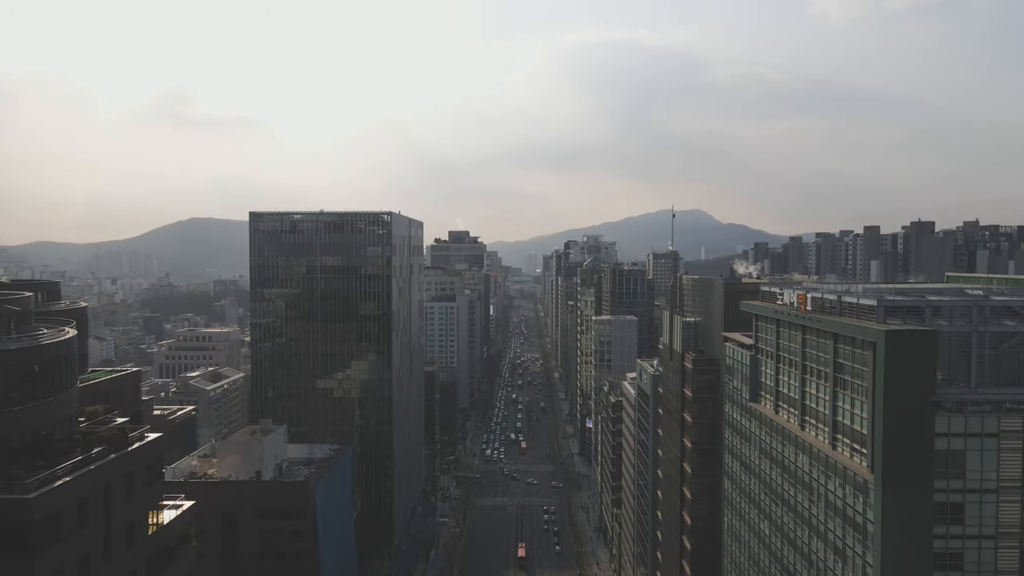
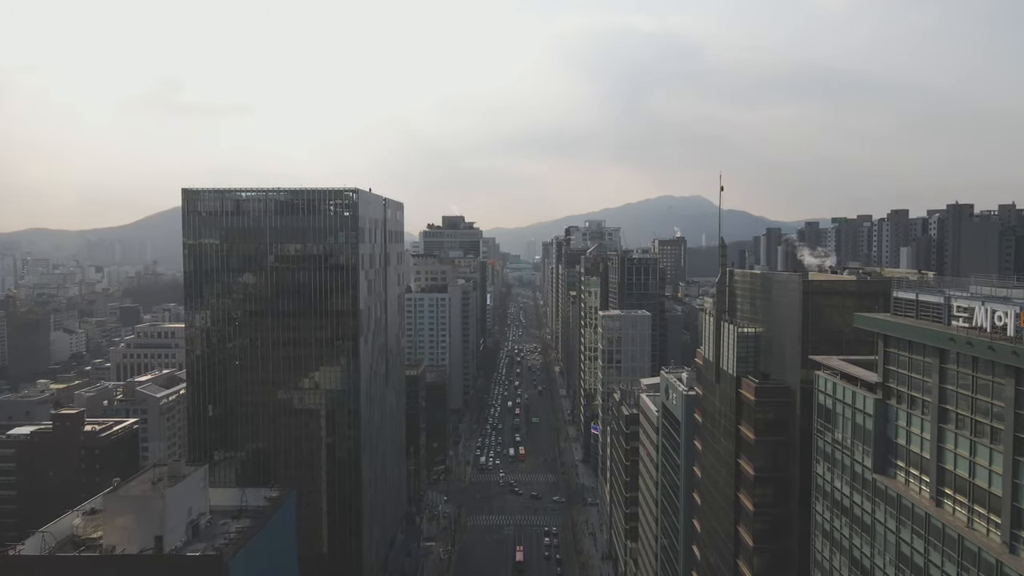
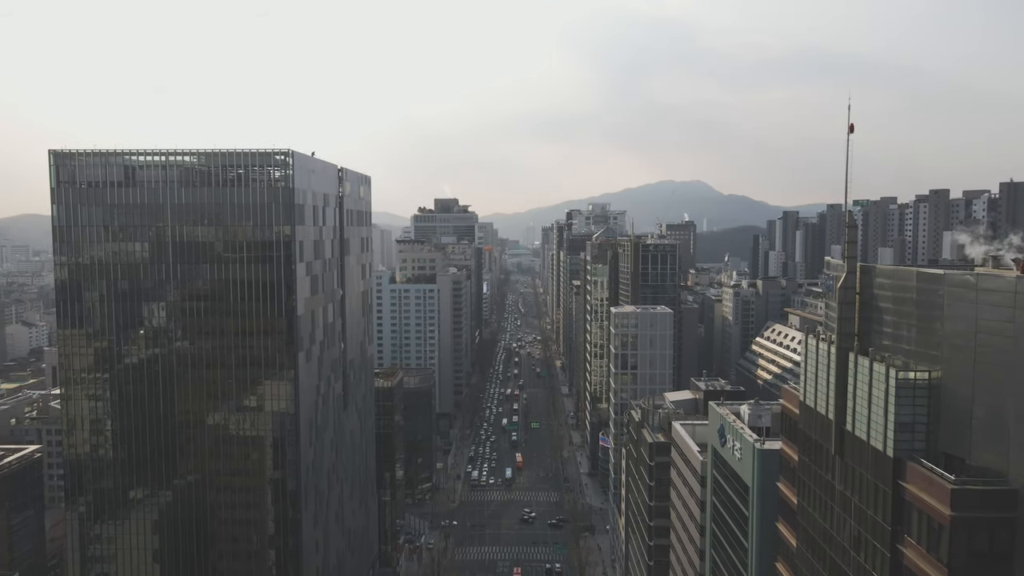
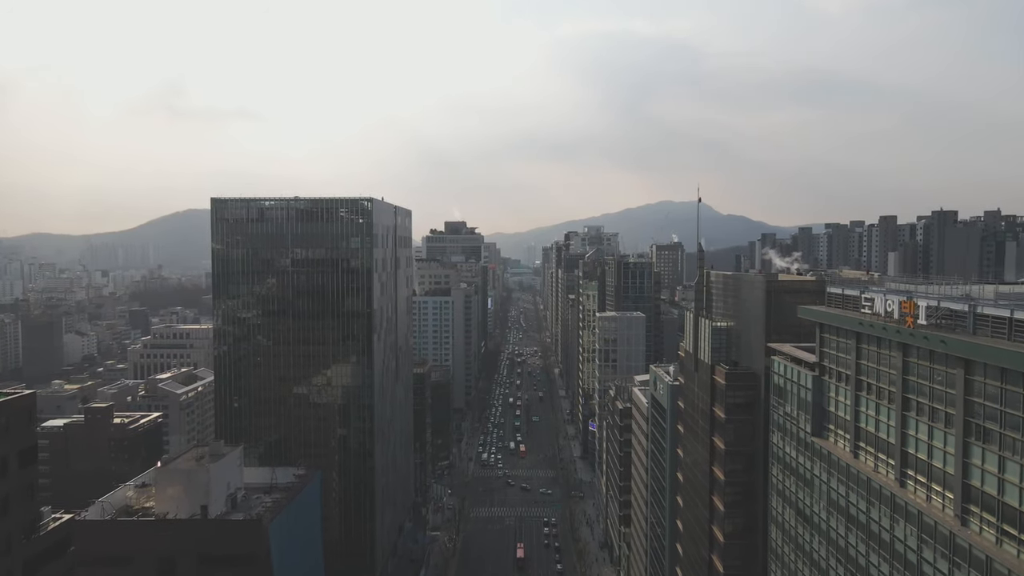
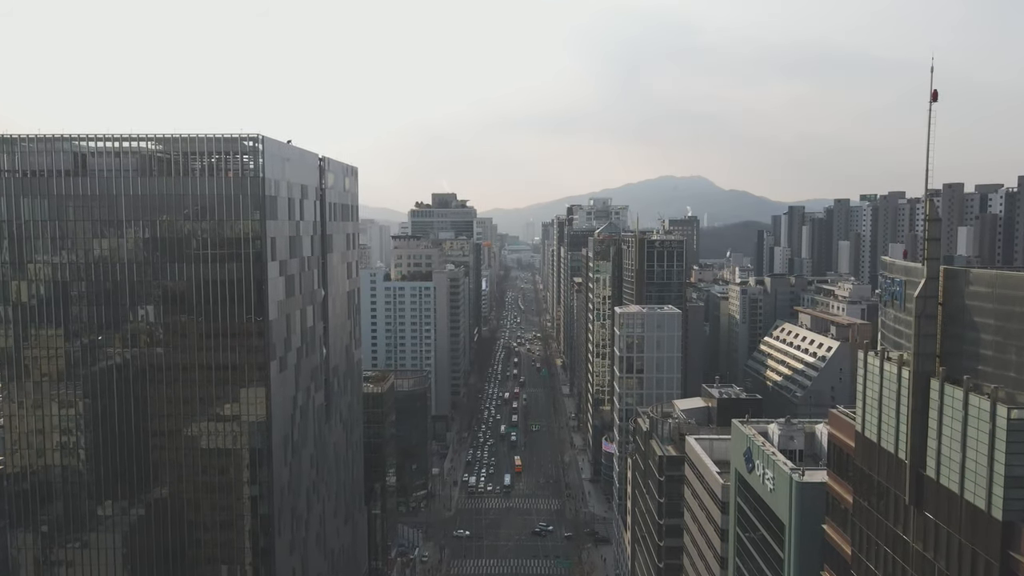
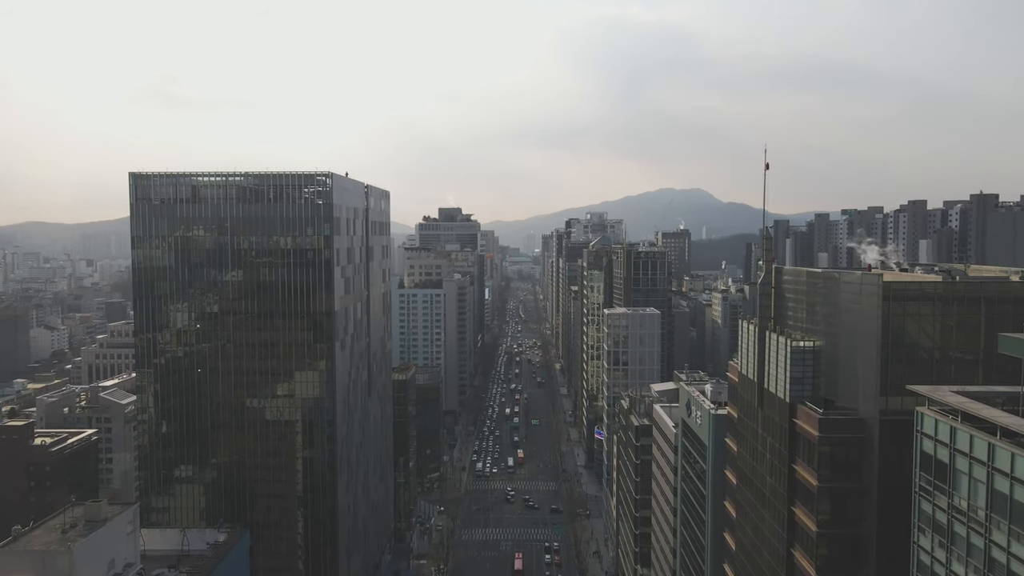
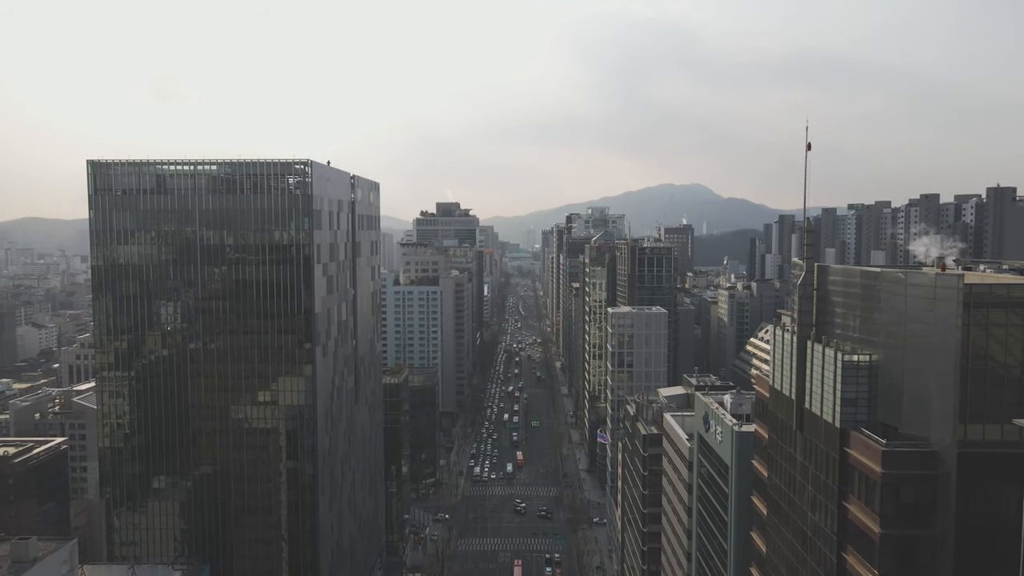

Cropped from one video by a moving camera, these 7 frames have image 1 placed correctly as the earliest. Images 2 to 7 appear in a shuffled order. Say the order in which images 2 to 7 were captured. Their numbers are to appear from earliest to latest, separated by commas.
4, 2, 6, 7, 3, 5
